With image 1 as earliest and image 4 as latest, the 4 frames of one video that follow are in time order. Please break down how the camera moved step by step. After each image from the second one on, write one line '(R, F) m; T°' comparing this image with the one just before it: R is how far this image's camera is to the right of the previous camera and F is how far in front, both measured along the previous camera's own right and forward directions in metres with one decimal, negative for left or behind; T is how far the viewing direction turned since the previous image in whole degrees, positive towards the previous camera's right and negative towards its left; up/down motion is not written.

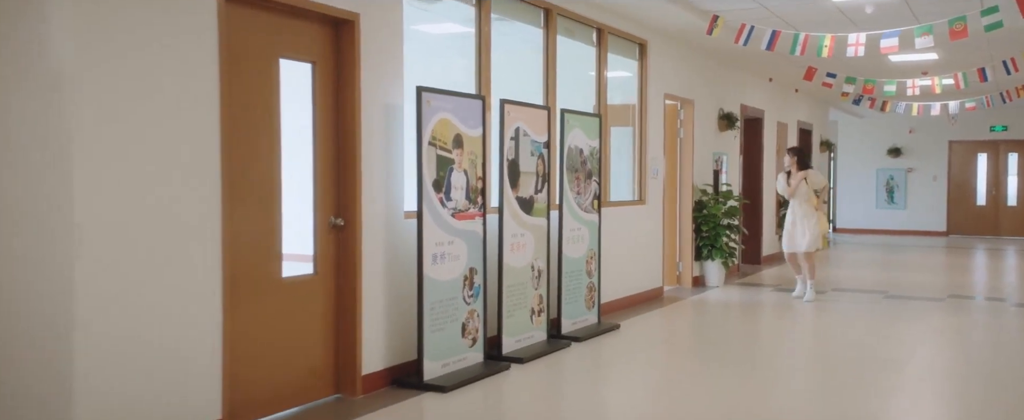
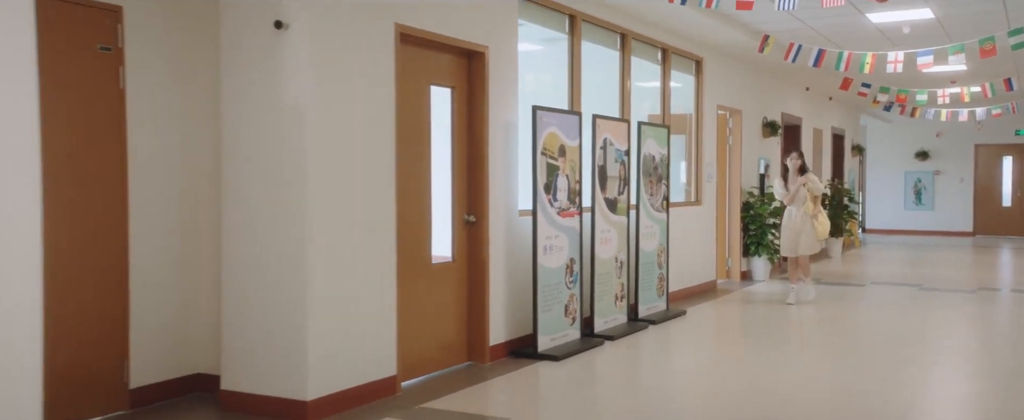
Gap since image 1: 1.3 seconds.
(-0.5, -1.0) m; -1°
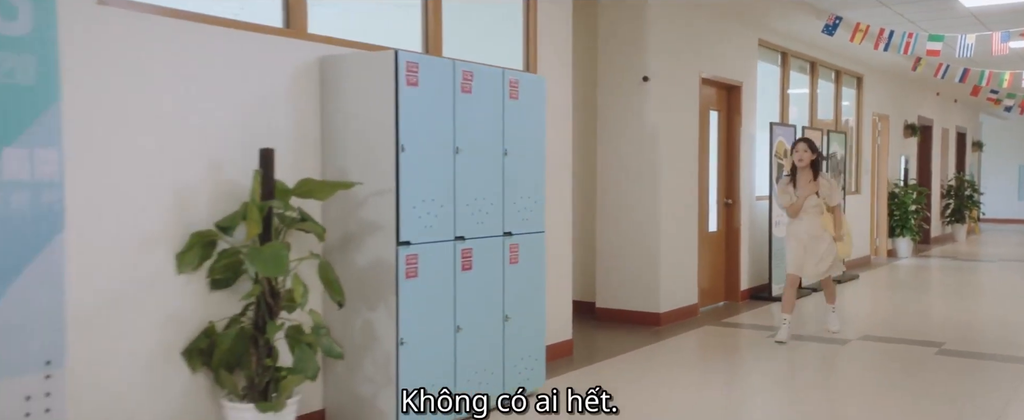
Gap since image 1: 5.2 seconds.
(-1.4, -2.7) m; -5°
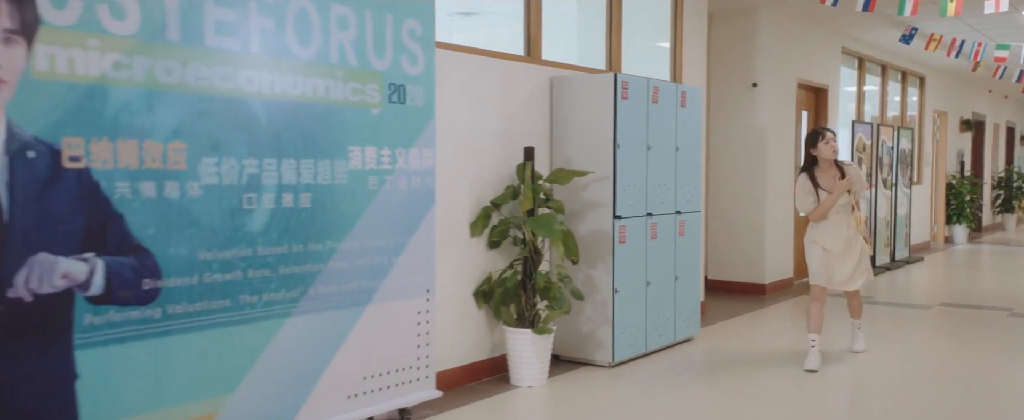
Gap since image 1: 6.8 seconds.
(-0.8, -1.3) m; -2°
